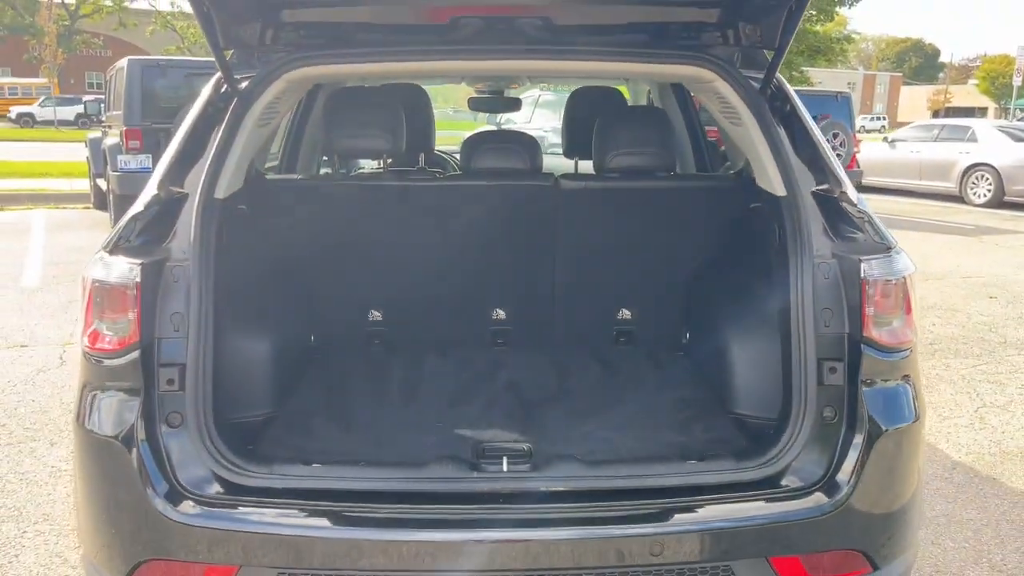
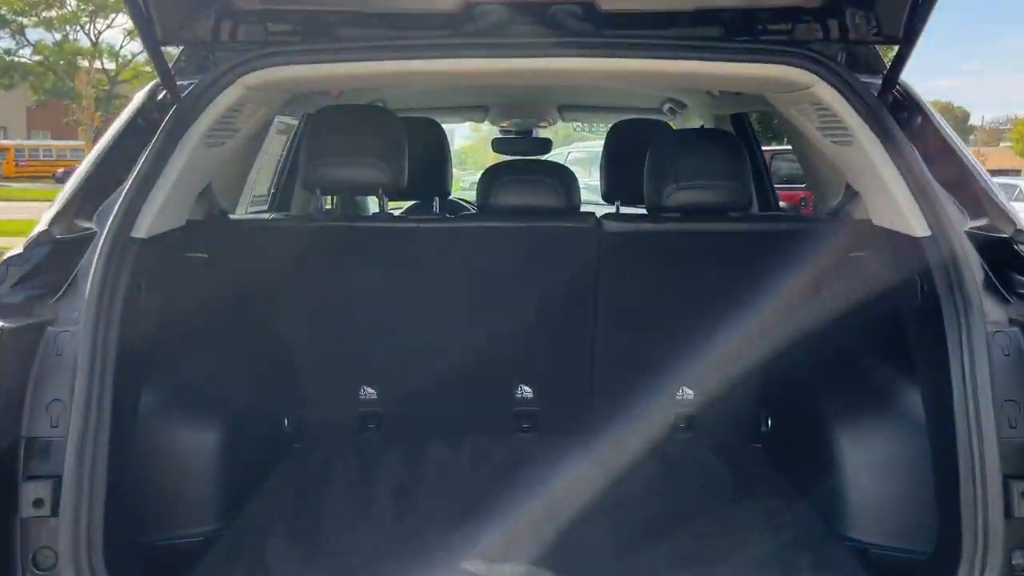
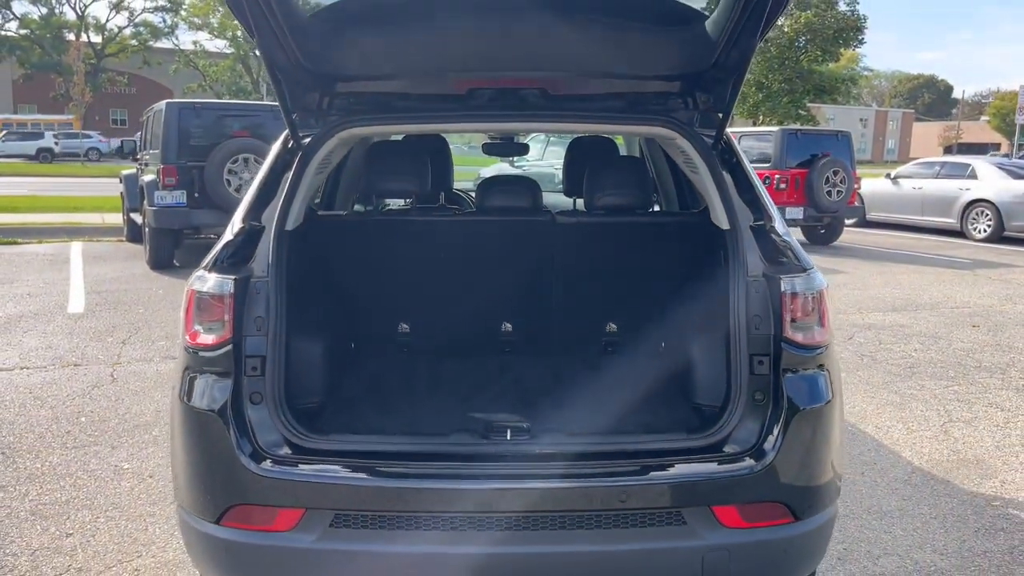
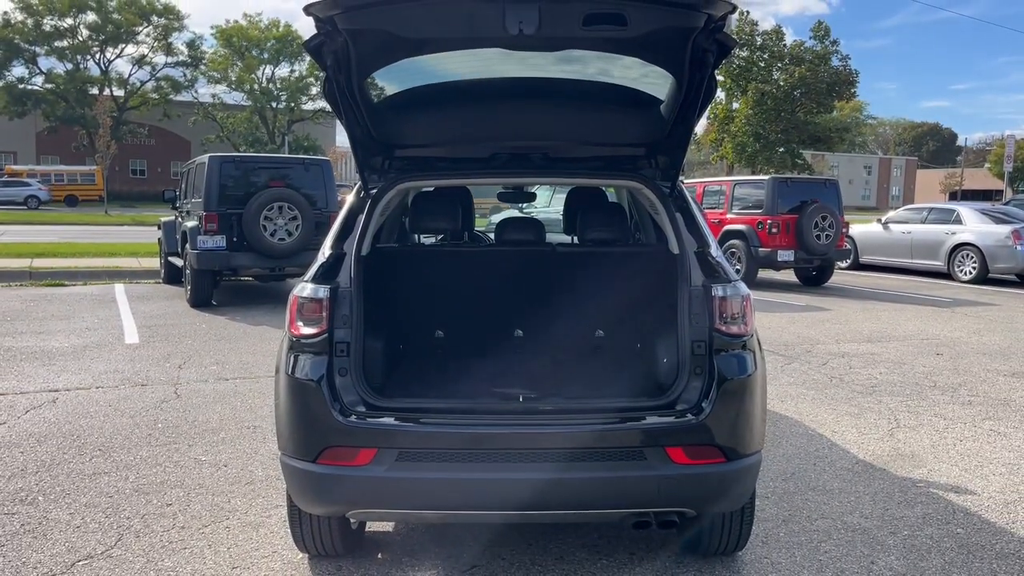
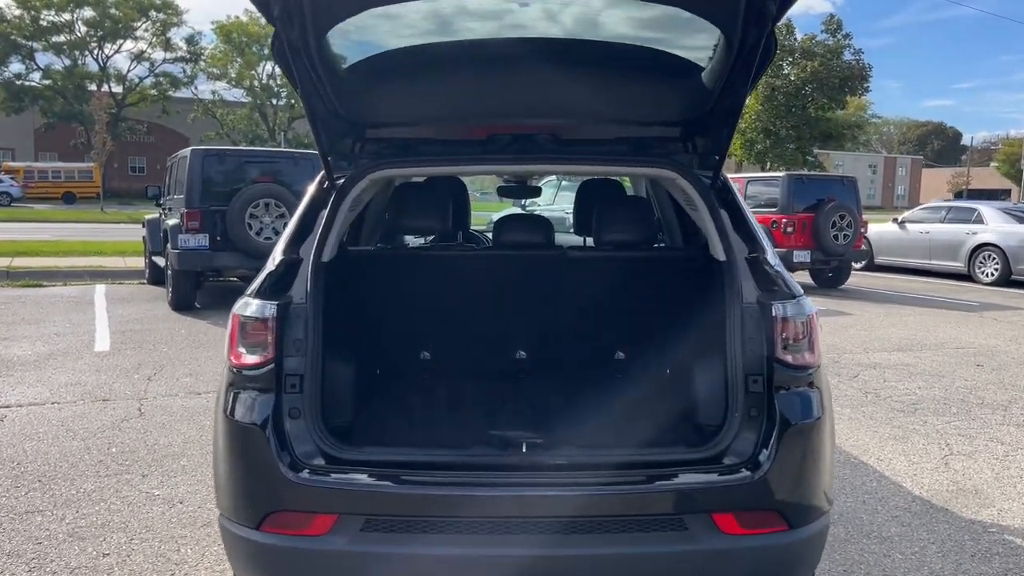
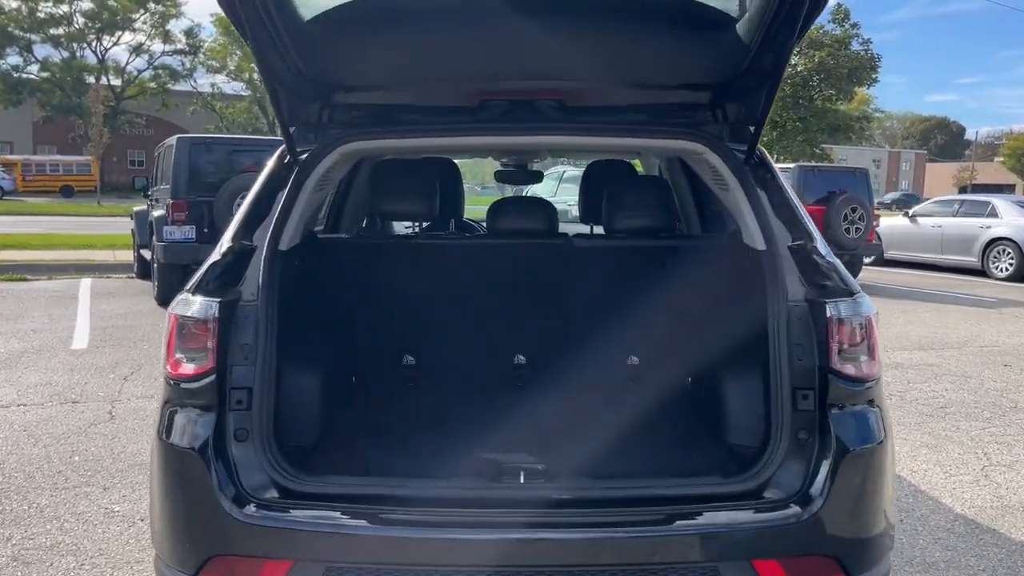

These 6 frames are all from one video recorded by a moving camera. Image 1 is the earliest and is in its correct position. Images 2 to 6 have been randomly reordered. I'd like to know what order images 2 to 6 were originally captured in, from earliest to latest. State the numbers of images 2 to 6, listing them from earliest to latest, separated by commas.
3, 4, 5, 6, 2
